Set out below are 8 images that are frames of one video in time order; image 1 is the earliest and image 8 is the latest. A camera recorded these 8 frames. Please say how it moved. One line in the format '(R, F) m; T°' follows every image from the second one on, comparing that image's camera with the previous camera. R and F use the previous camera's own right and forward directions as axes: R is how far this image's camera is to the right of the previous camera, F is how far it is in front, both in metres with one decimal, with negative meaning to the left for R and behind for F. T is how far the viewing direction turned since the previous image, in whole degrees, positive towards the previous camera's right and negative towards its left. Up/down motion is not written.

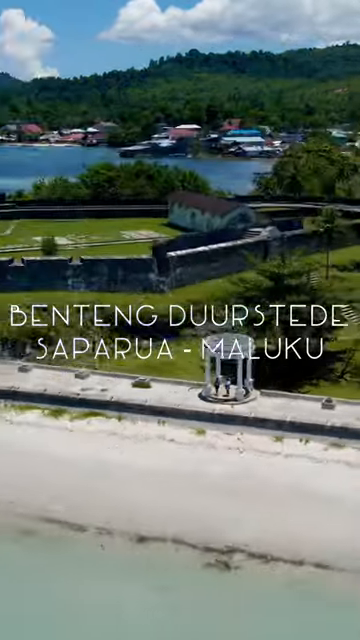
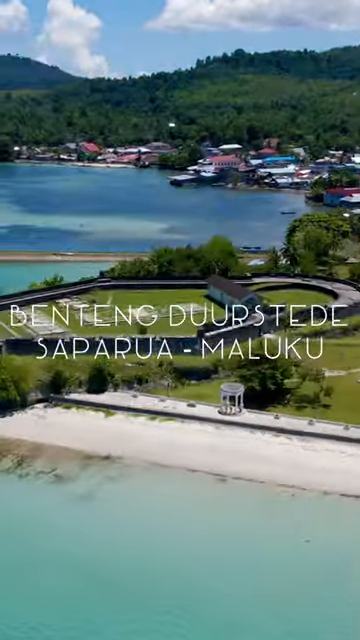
(+0.2, -7.4) m; -3°
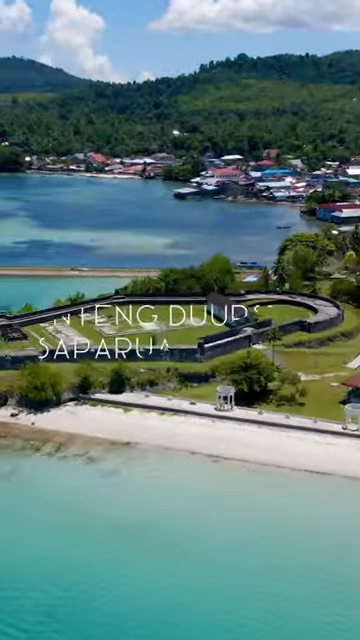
(0.0, -3.5) m; 0°
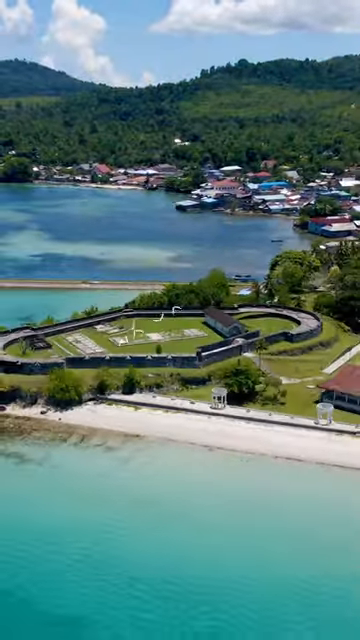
(0.0, -3.6) m; 0°
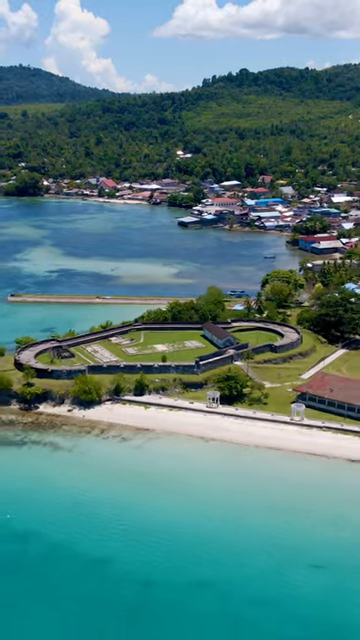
(0.0, -4.8) m; 0°
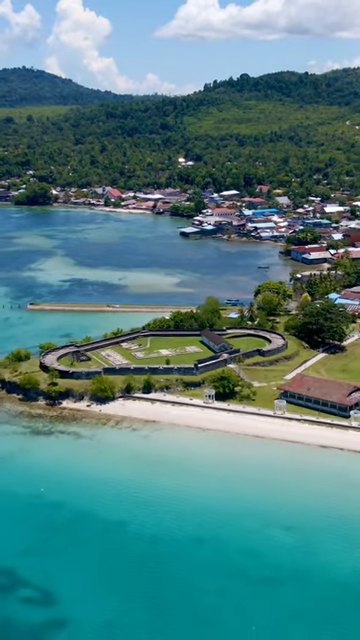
(0.0, -4.8) m; 0°
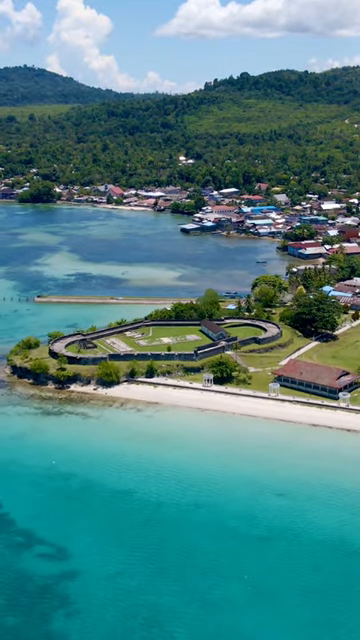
(0.0, -2.1) m; 0°
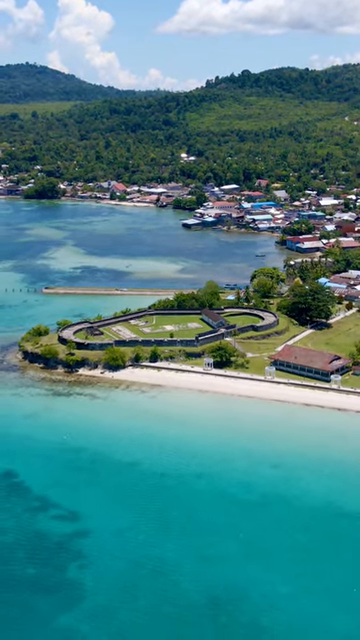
(0.0, -2.1) m; 0°
